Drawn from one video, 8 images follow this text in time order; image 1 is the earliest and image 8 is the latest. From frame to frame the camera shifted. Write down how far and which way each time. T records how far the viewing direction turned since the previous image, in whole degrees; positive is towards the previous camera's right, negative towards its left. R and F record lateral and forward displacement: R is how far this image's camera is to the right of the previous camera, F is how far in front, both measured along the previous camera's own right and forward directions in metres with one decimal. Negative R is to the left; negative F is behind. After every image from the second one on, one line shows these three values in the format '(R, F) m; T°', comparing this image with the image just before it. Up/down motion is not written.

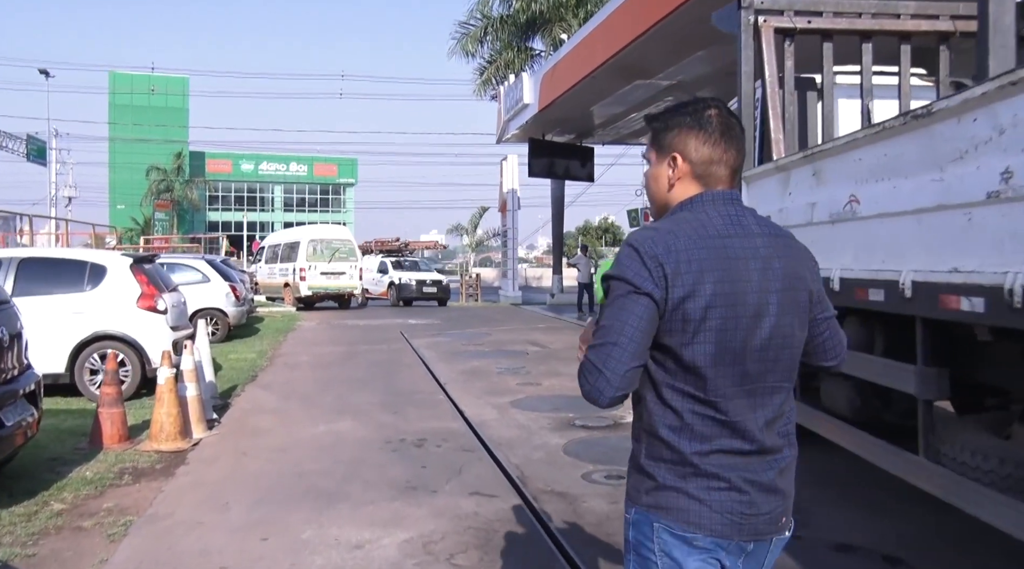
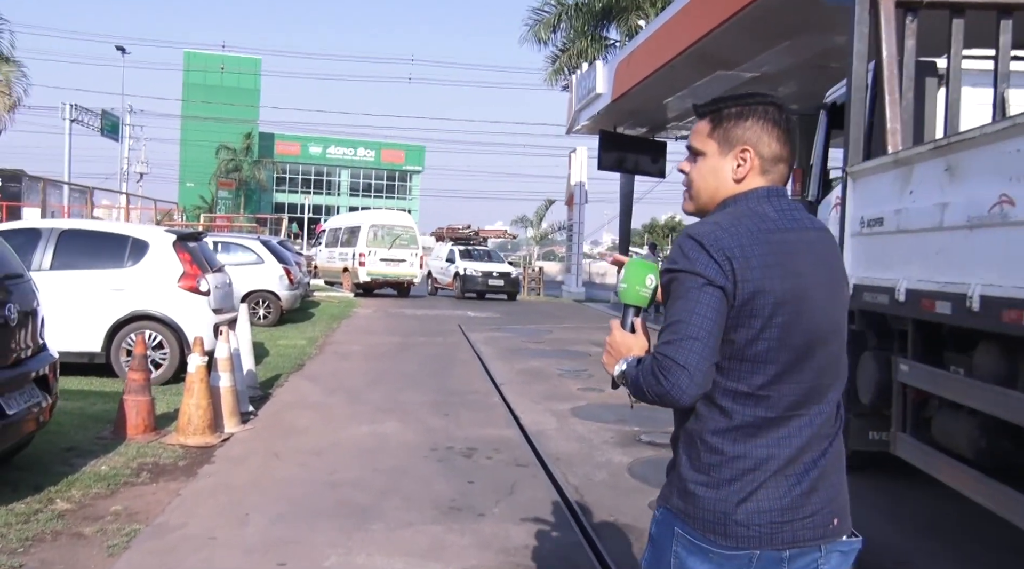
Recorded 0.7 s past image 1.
(0.0, +0.8) m; -4°
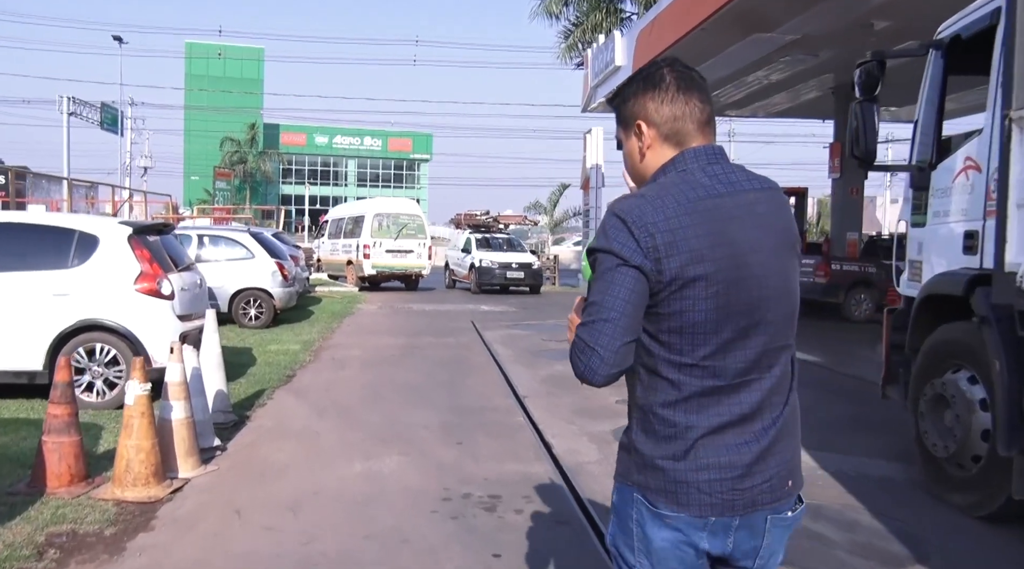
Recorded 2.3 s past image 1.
(-0.1, +1.6) m; -1°
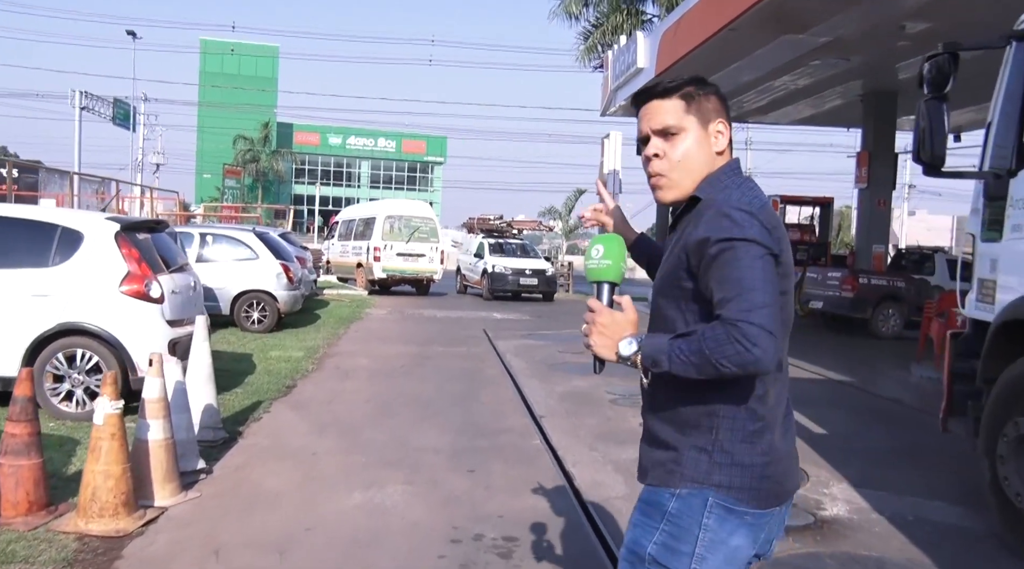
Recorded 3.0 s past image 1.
(-0.1, +0.6) m; -1°
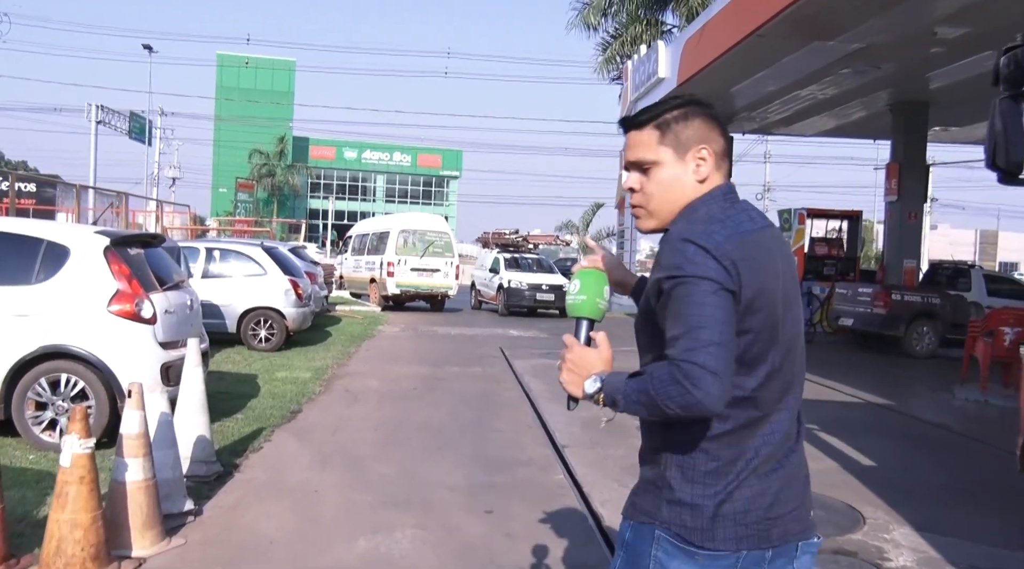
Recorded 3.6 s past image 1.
(0.0, +0.6) m; -1°
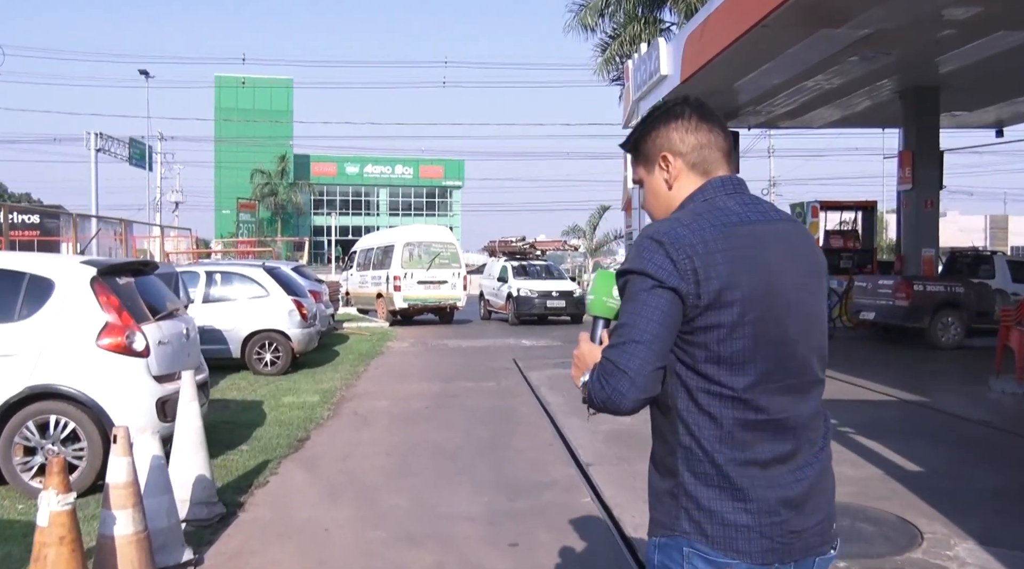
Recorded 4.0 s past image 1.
(0.0, +0.4) m; -1°
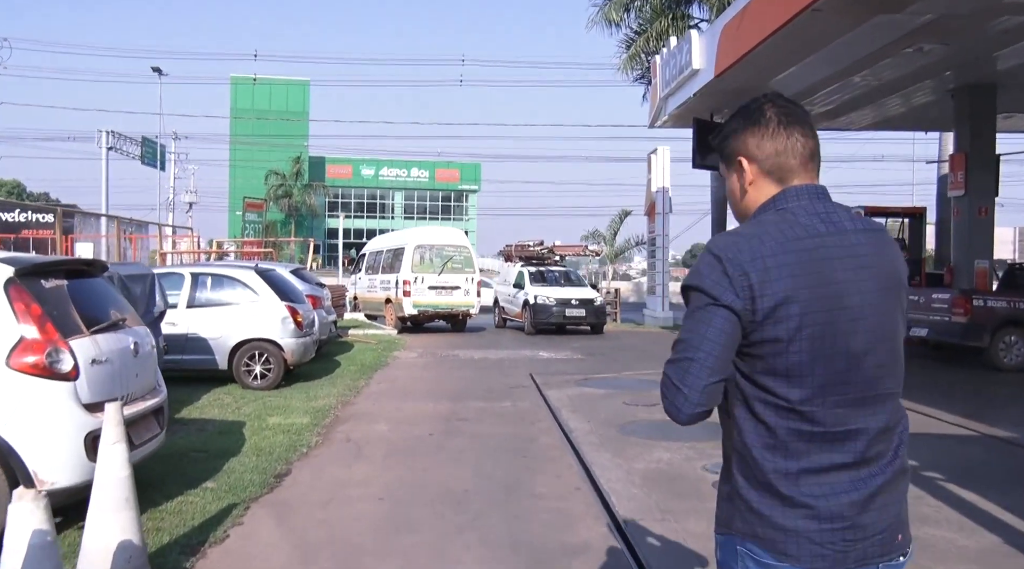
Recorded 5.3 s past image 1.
(0.0, +1.3) m; -1°
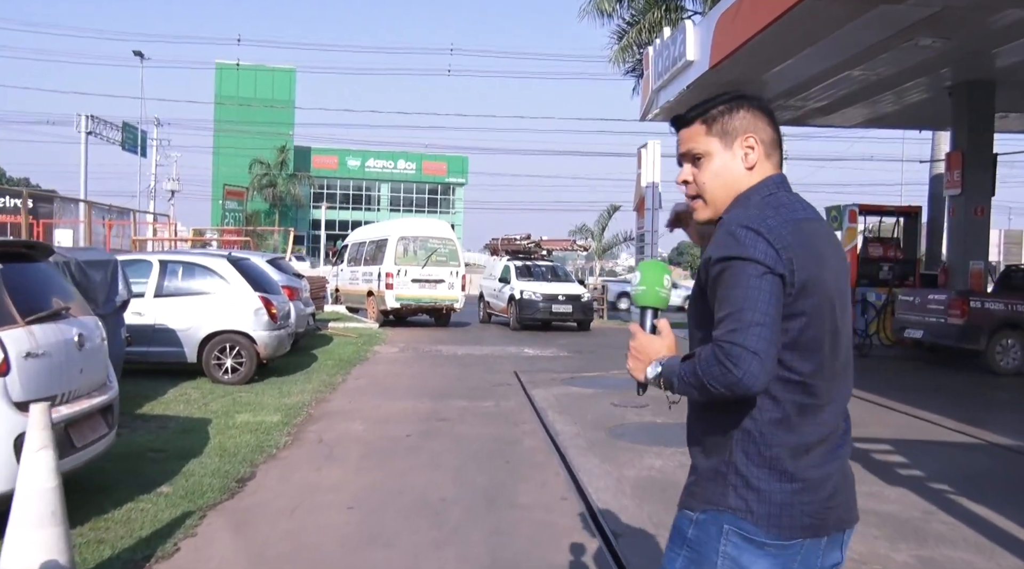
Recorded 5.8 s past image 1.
(0.0, +0.5) m; +1°
